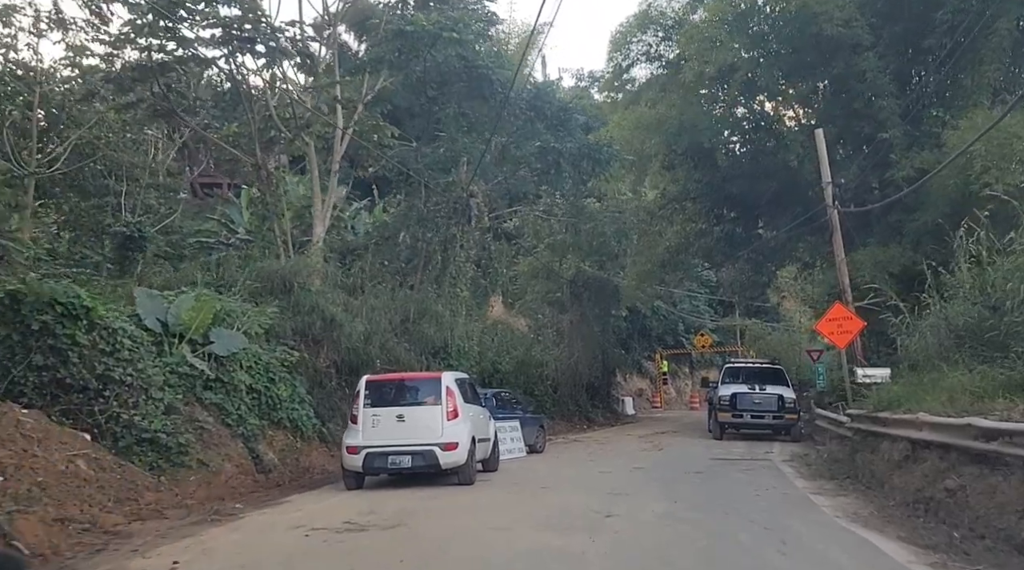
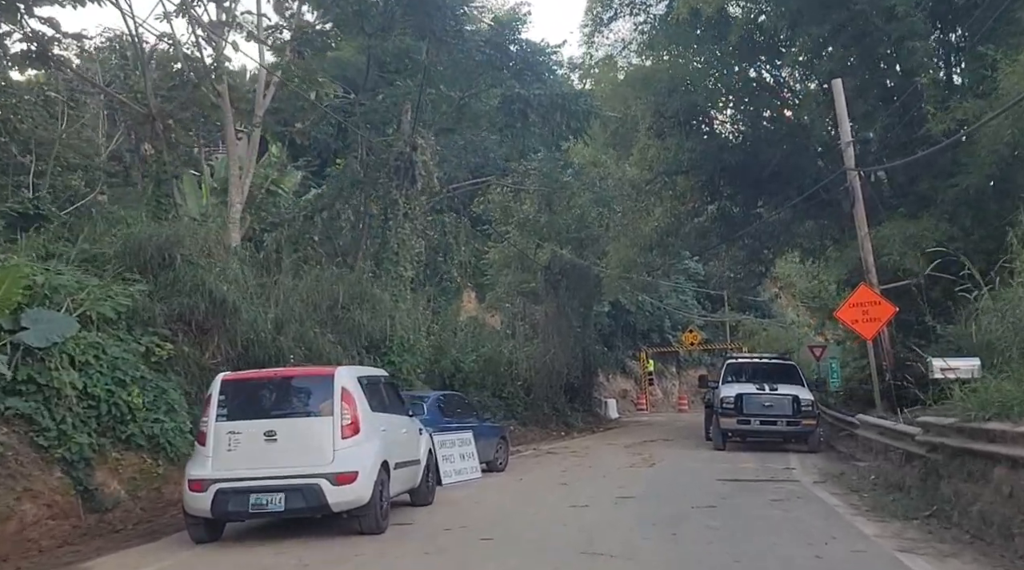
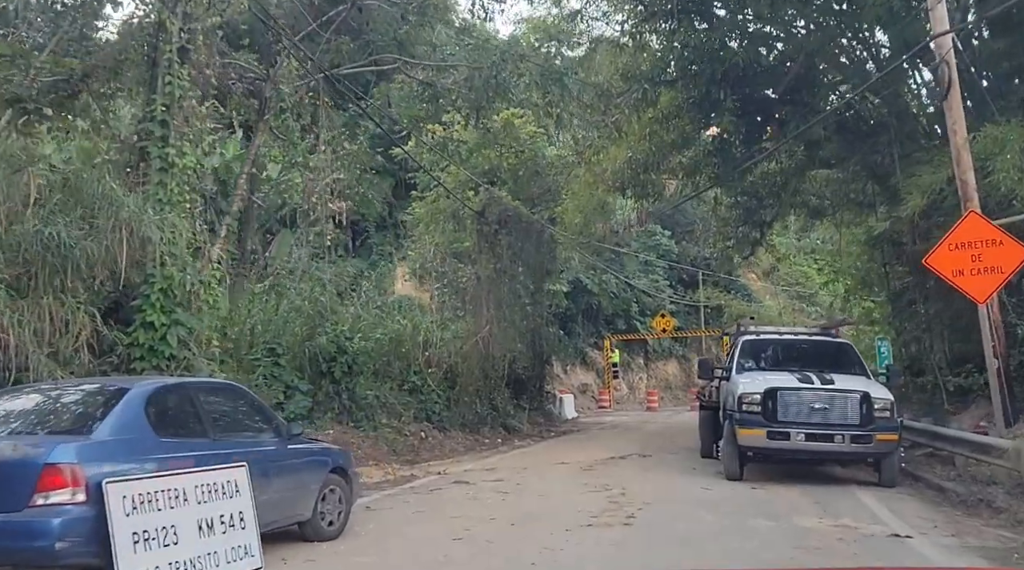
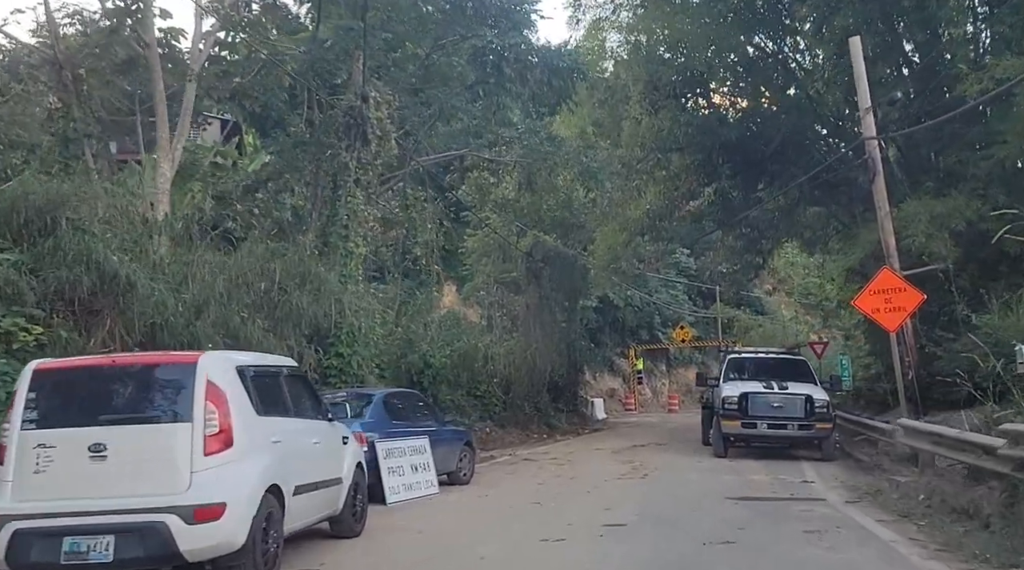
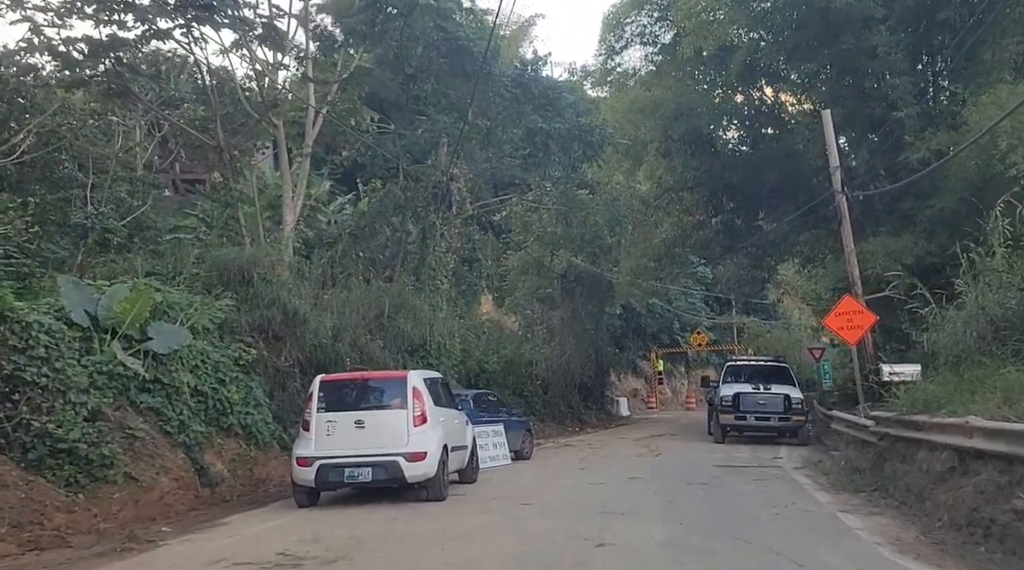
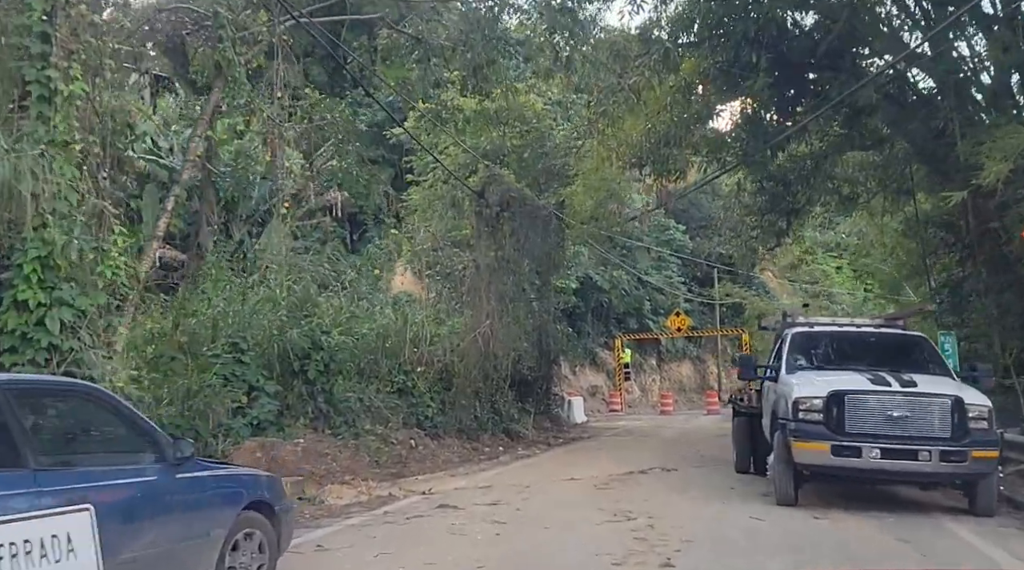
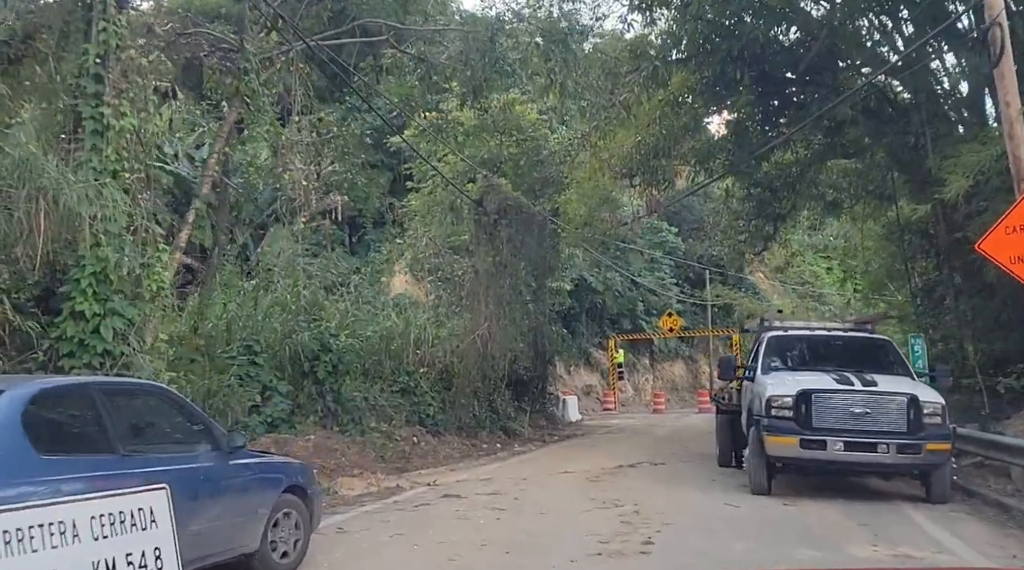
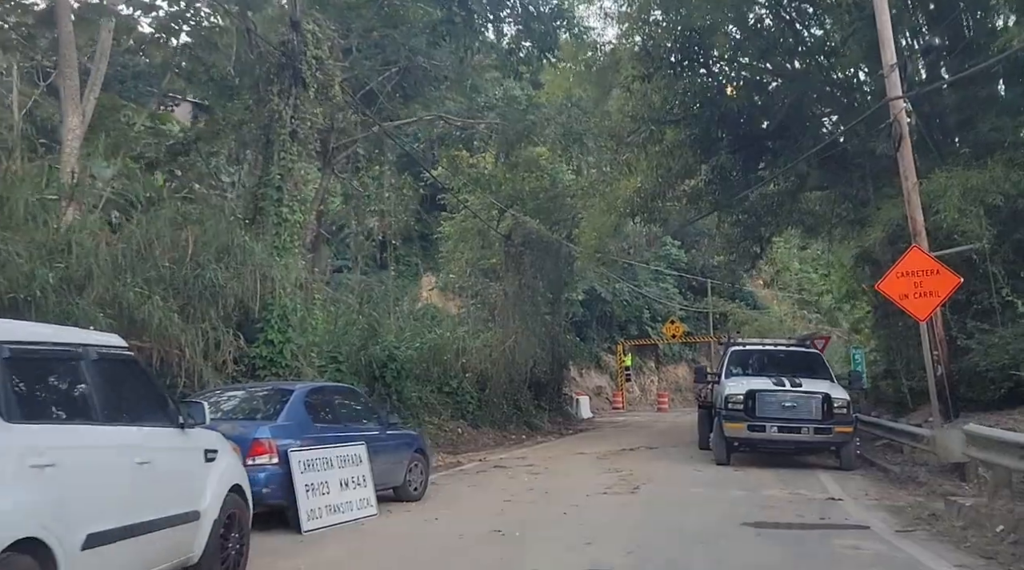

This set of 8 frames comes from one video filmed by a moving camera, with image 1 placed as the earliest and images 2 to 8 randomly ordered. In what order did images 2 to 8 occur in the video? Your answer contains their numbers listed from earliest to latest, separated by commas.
5, 2, 4, 8, 3, 7, 6
